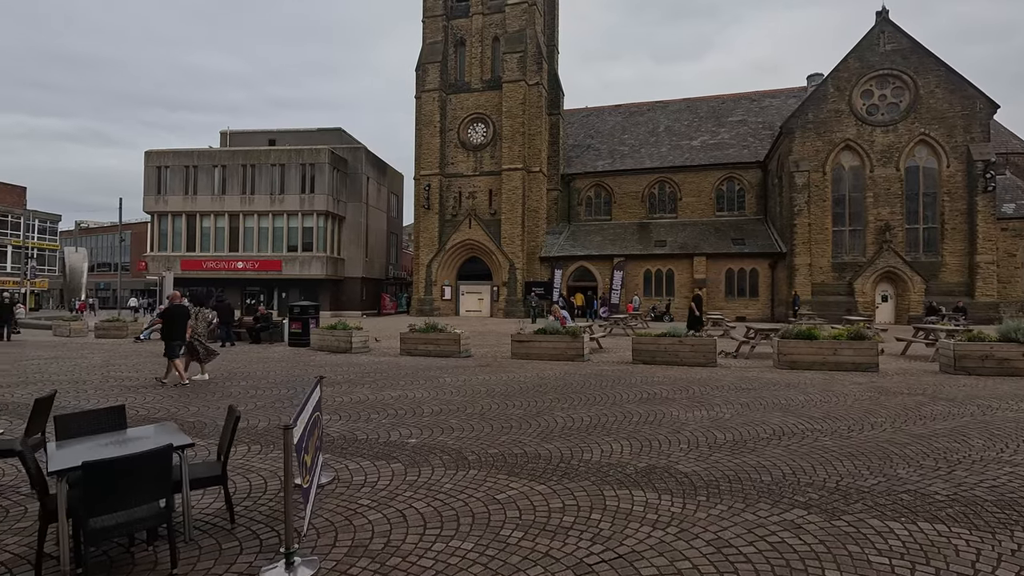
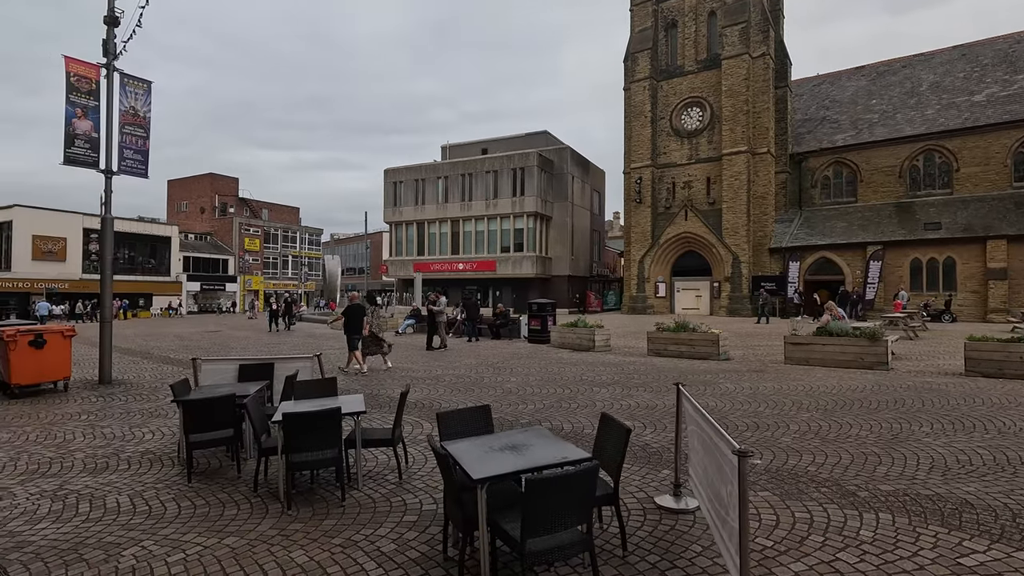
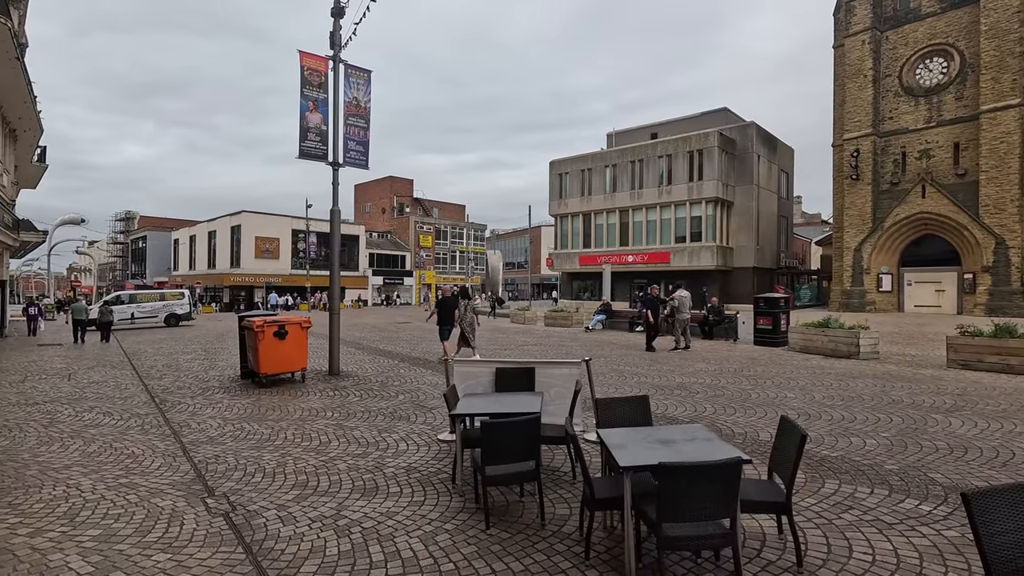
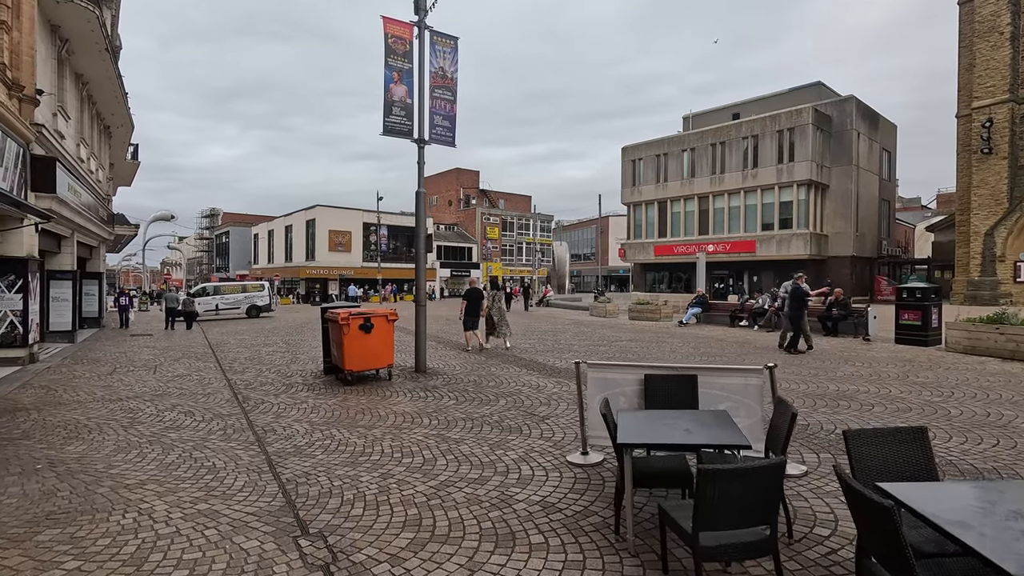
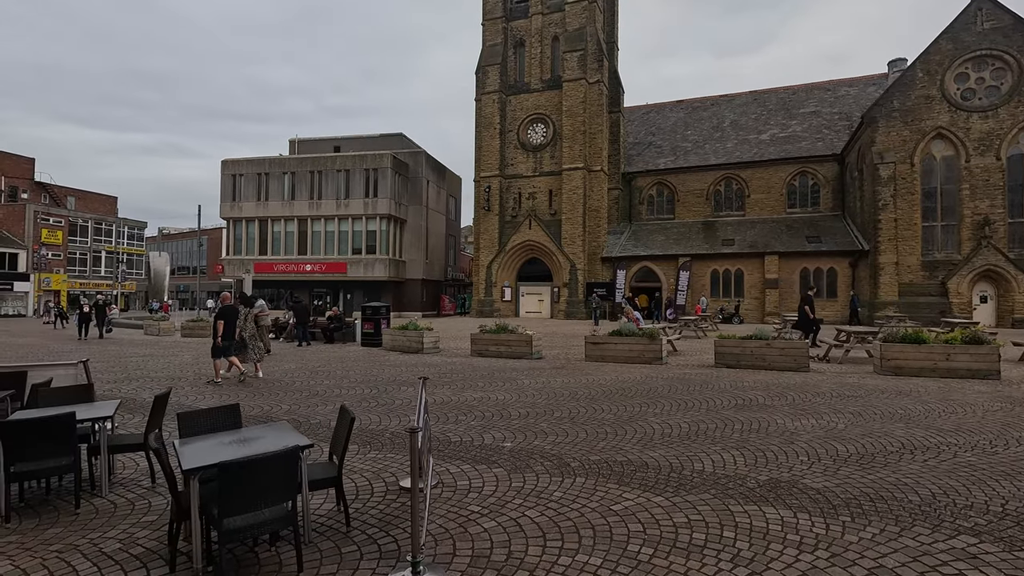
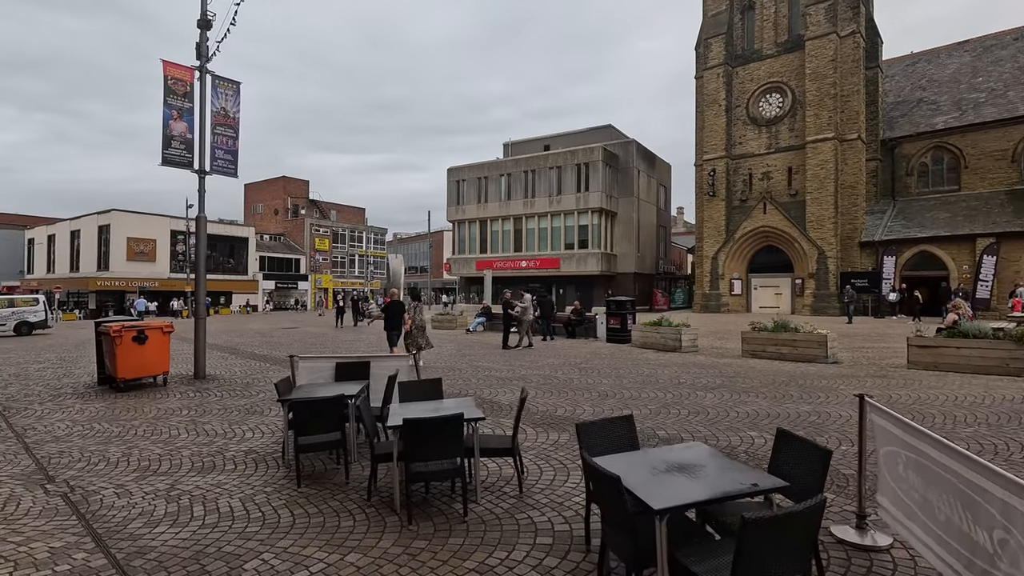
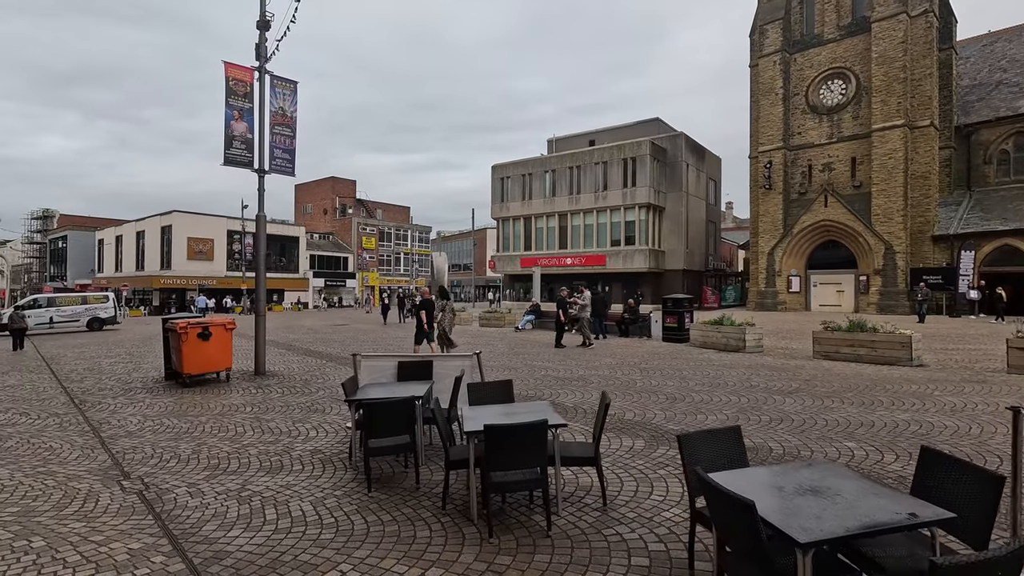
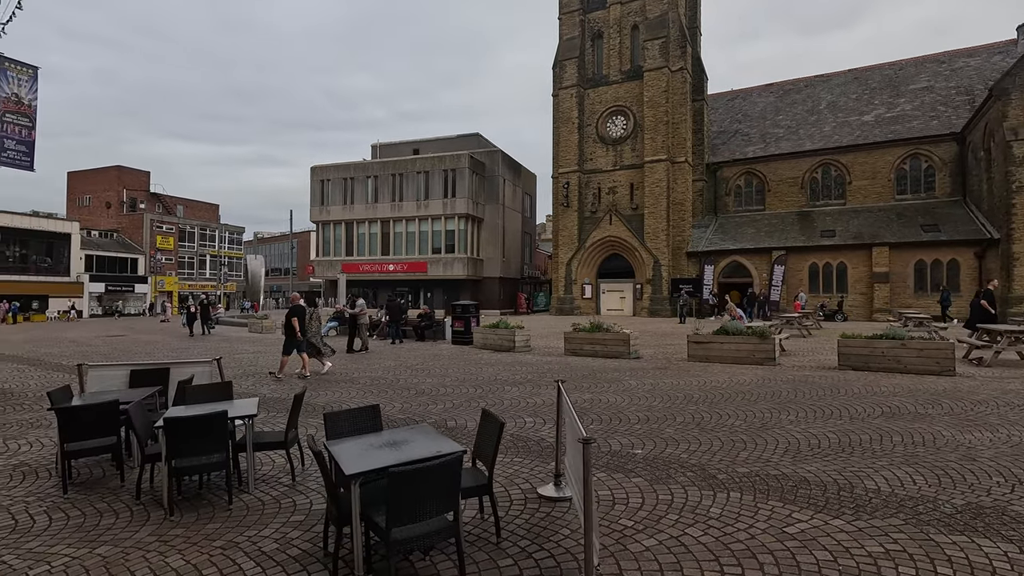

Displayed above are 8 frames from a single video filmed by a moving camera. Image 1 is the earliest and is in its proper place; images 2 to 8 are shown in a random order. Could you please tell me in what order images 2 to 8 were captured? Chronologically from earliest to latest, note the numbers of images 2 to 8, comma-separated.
5, 8, 2, 6, 7, 3, 4
